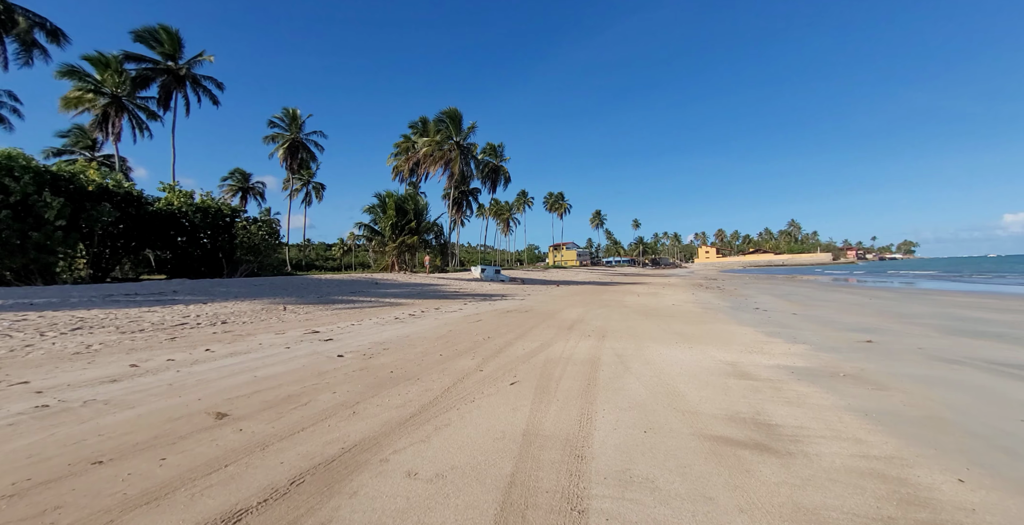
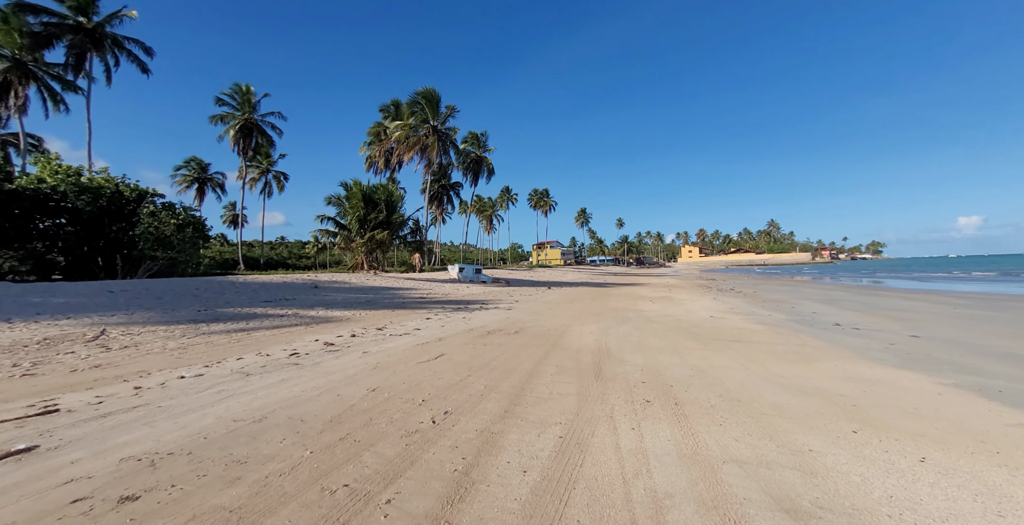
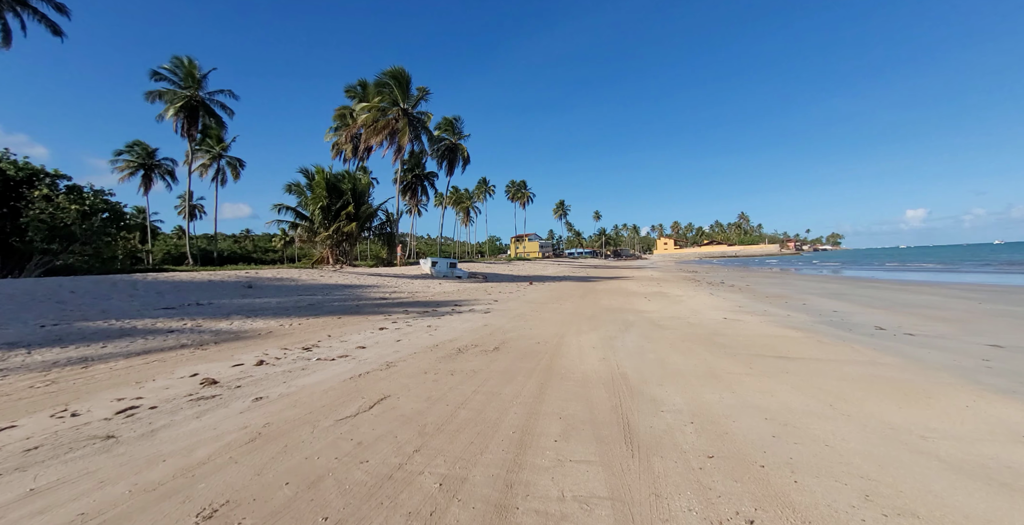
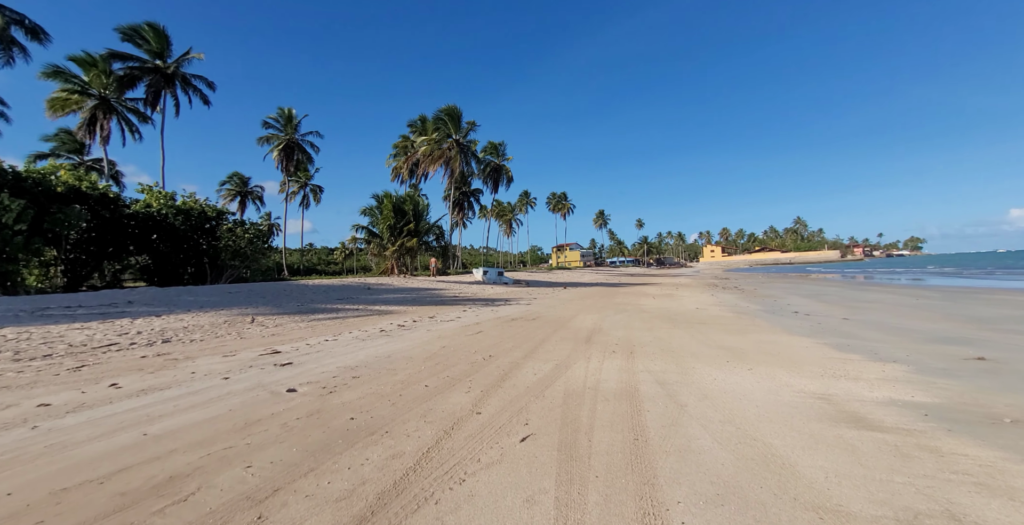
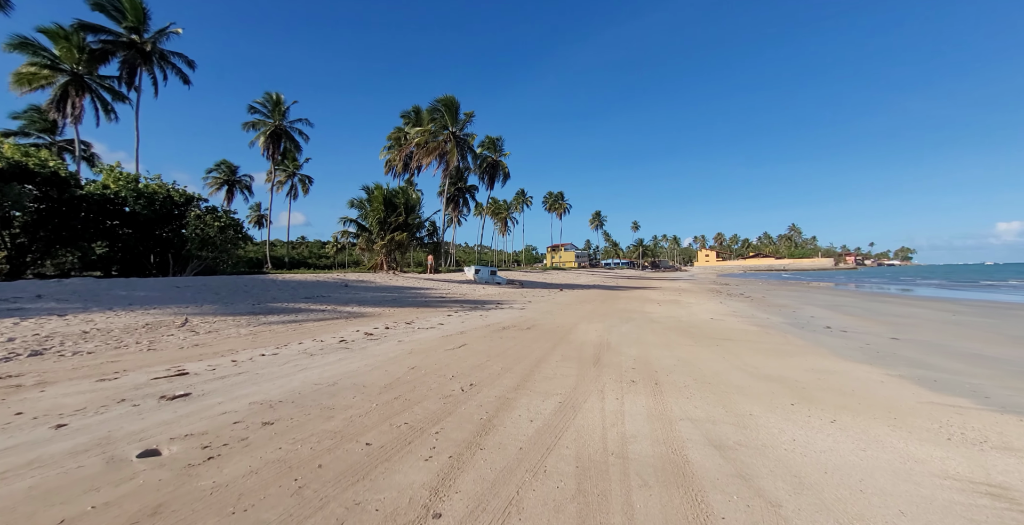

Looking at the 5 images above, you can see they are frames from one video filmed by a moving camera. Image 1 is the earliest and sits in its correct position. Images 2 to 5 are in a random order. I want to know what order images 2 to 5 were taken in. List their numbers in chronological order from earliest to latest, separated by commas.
4, 5, 2, 3
